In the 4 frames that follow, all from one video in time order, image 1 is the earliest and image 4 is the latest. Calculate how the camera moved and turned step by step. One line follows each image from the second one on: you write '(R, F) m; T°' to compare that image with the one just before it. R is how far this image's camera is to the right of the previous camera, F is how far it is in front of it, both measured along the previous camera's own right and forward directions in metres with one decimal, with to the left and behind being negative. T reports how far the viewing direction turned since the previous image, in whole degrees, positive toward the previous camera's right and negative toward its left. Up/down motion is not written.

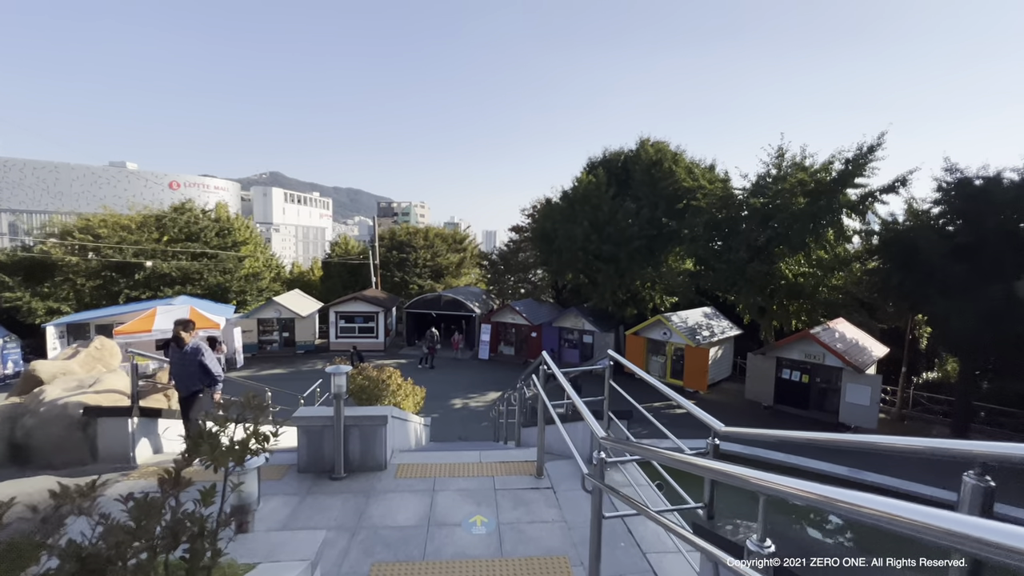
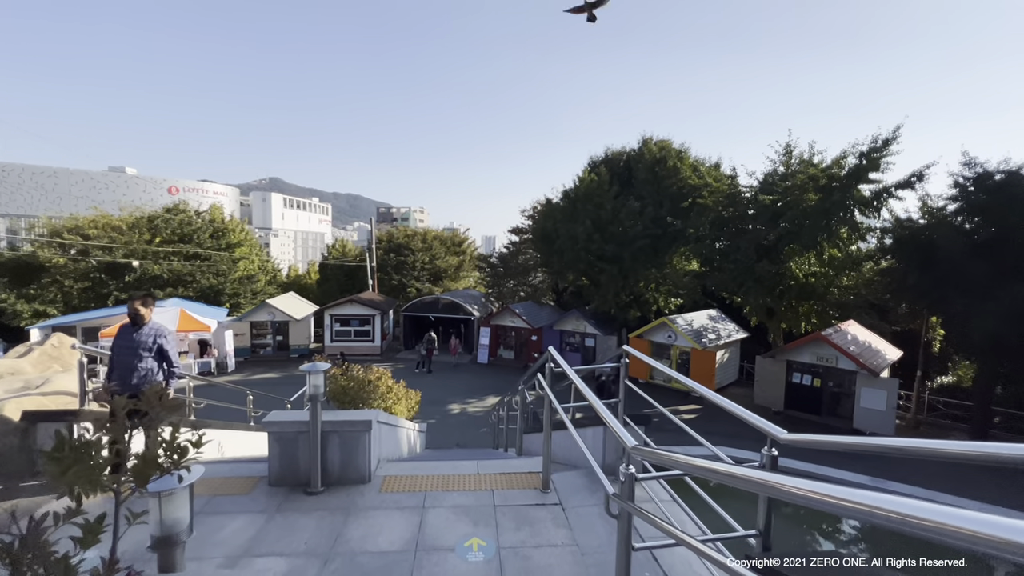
(0.0, +0.6) m; 0°
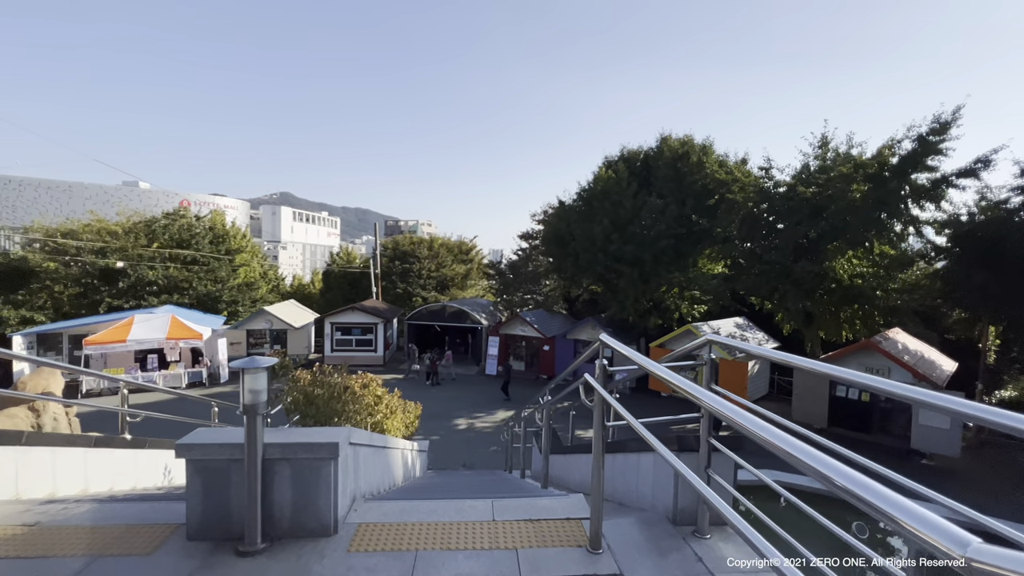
(-0.2, +1.4) m; -1°
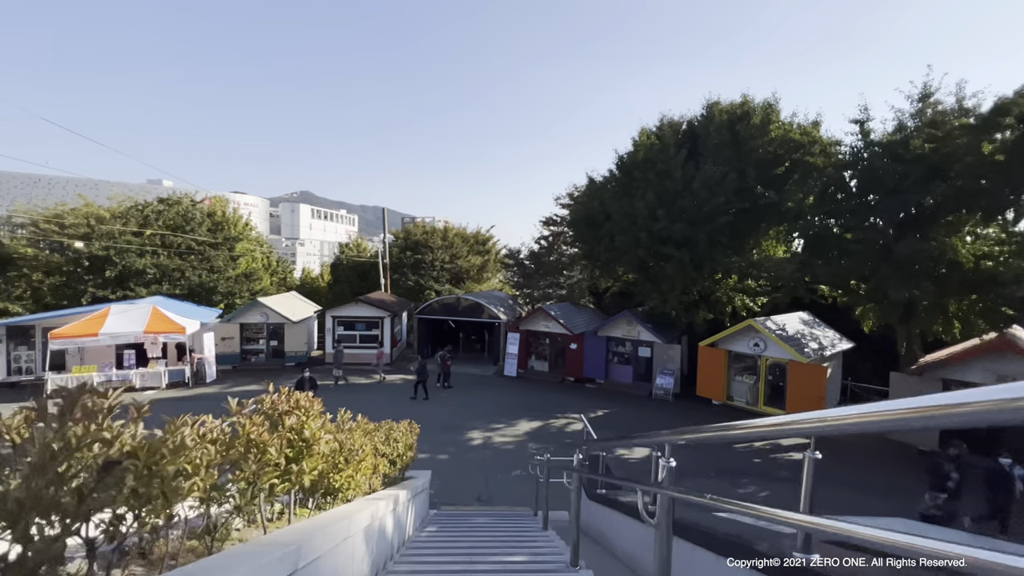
(-0.3, +2.7) m; -2°
